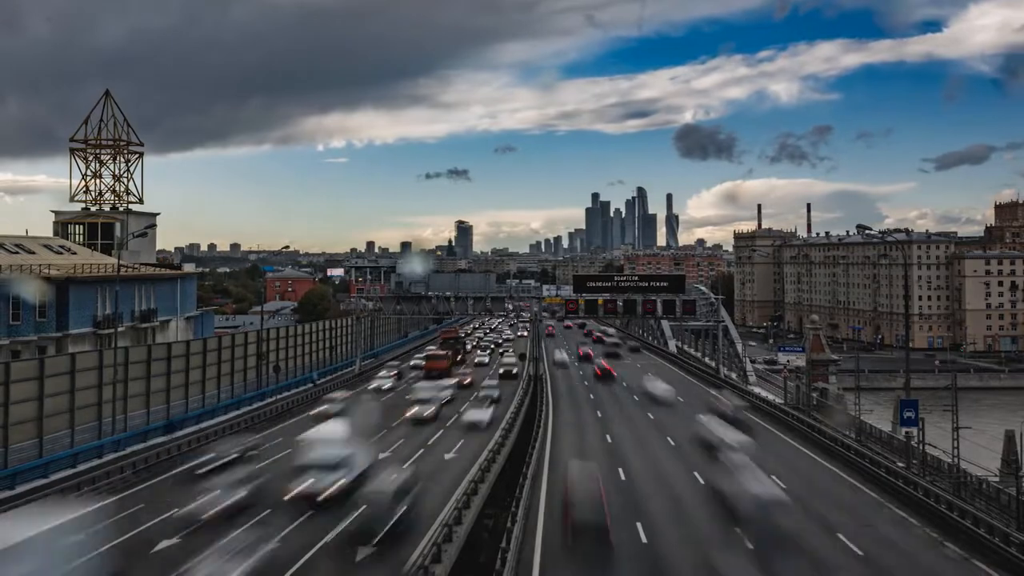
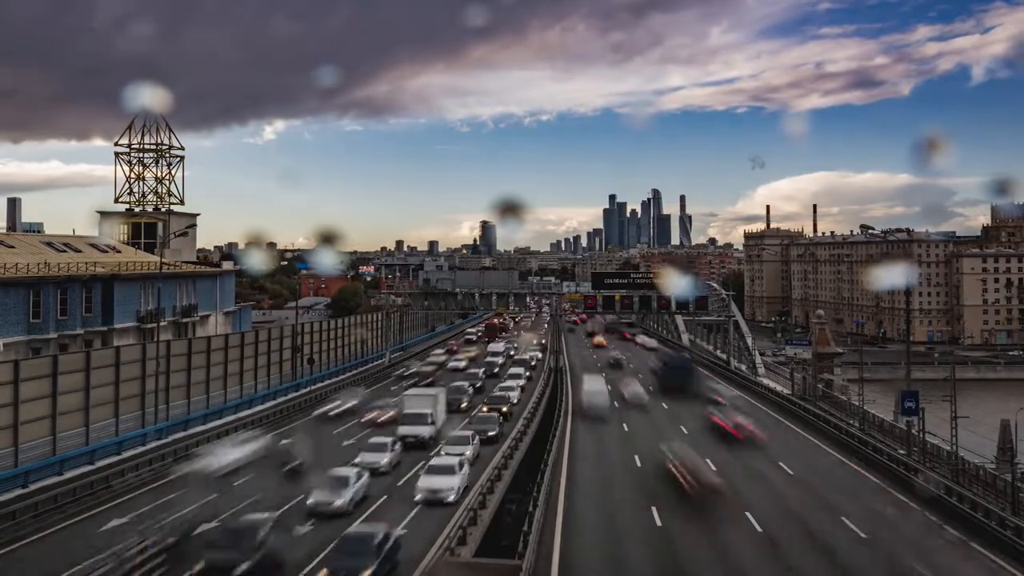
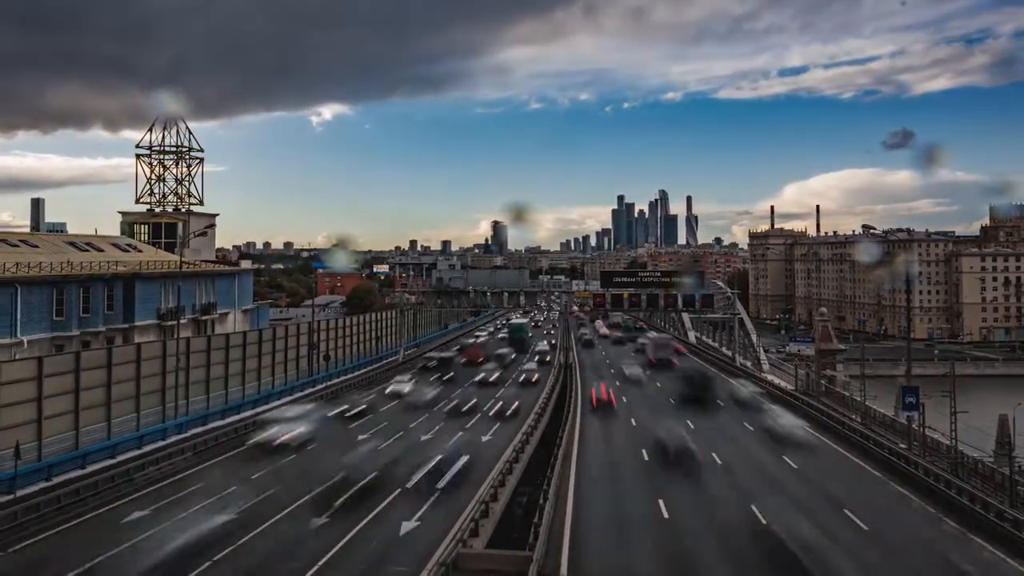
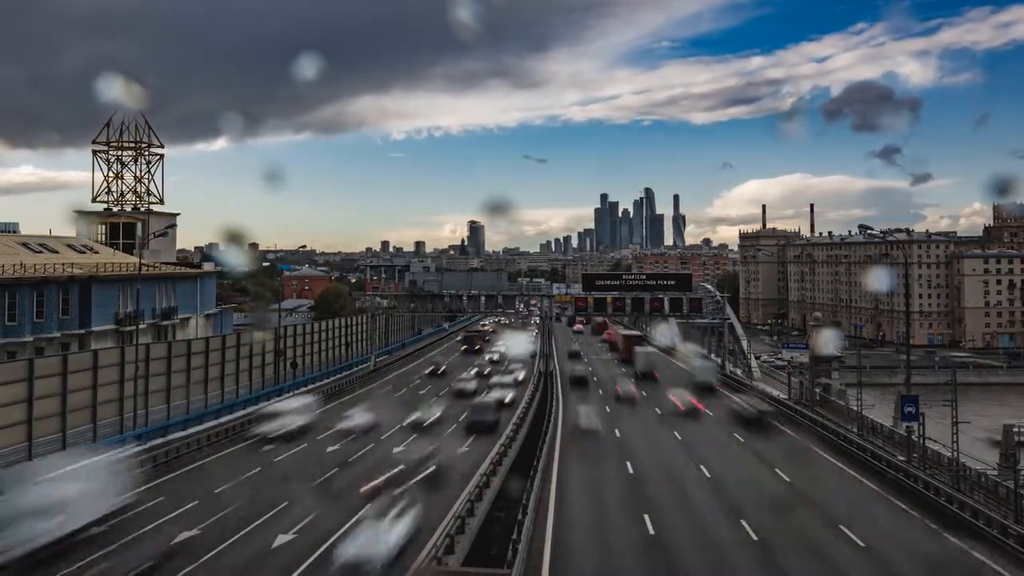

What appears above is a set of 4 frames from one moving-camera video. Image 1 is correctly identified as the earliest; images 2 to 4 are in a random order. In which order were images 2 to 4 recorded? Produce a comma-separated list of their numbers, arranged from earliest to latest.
4, 2, 3
